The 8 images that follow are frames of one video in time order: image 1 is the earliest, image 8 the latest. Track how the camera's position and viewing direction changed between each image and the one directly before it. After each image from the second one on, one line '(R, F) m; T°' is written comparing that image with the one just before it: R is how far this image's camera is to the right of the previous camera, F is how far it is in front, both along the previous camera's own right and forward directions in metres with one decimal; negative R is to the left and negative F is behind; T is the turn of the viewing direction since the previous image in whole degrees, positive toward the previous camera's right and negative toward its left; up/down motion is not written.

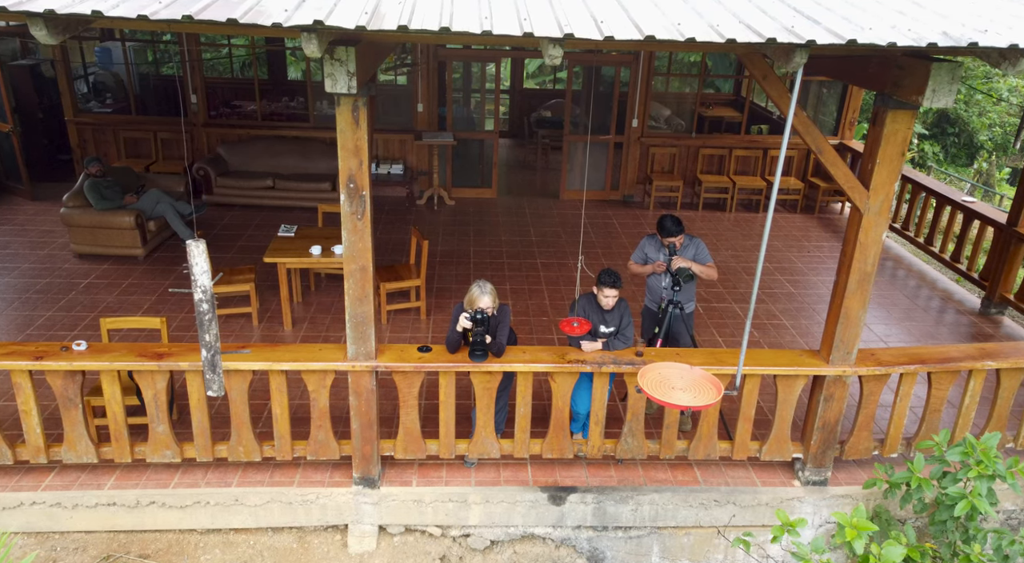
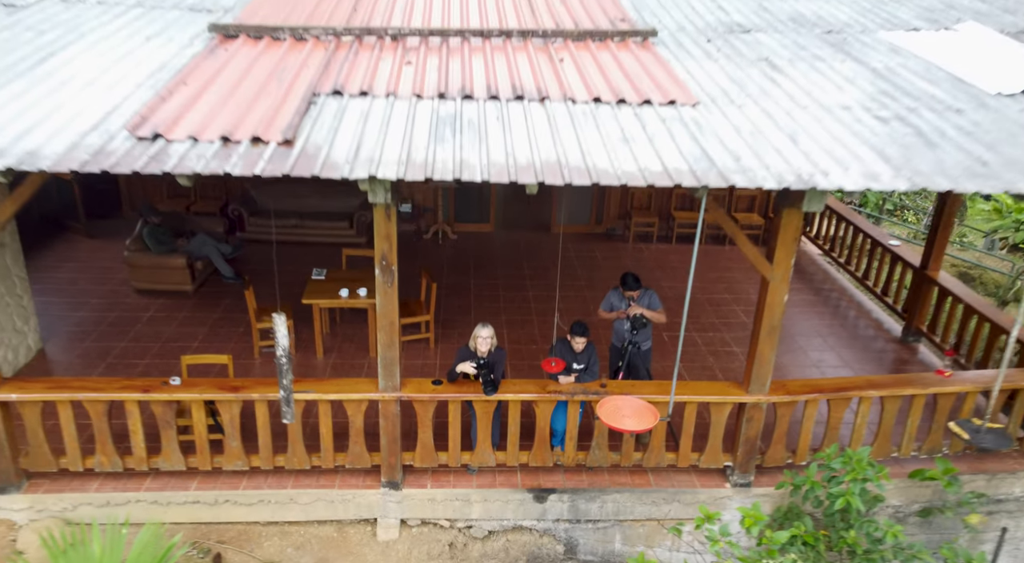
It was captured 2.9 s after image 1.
(0.0, -1.1) m; 0°
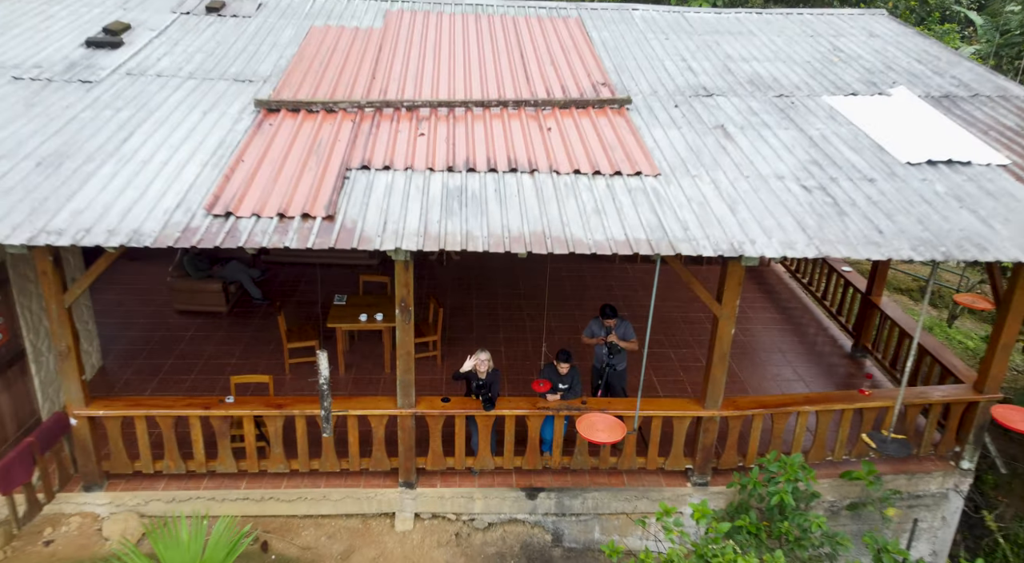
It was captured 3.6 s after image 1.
(0.0, -1.0) m; 0°
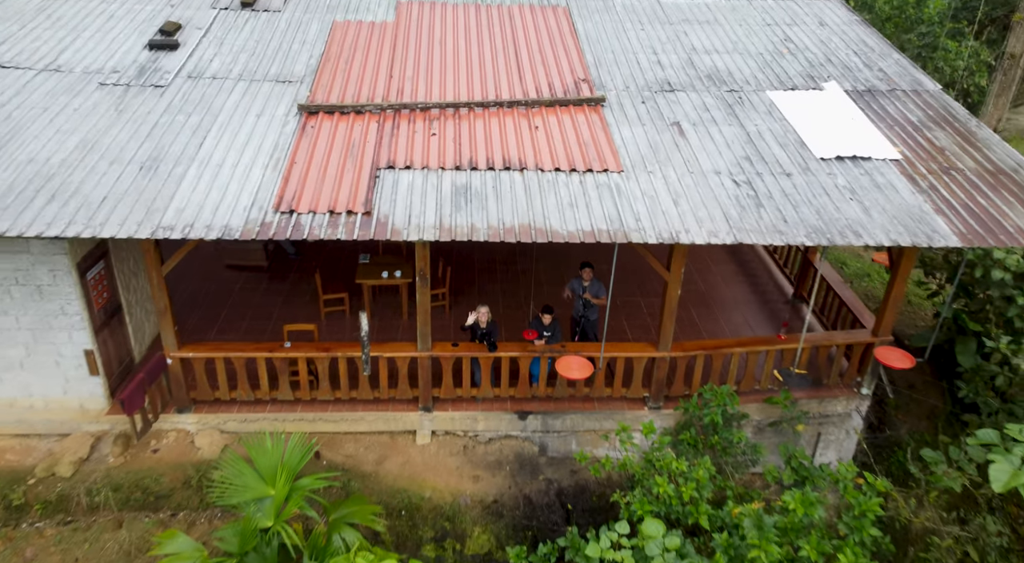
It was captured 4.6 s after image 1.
(+0.1, -1.5) m; 0°
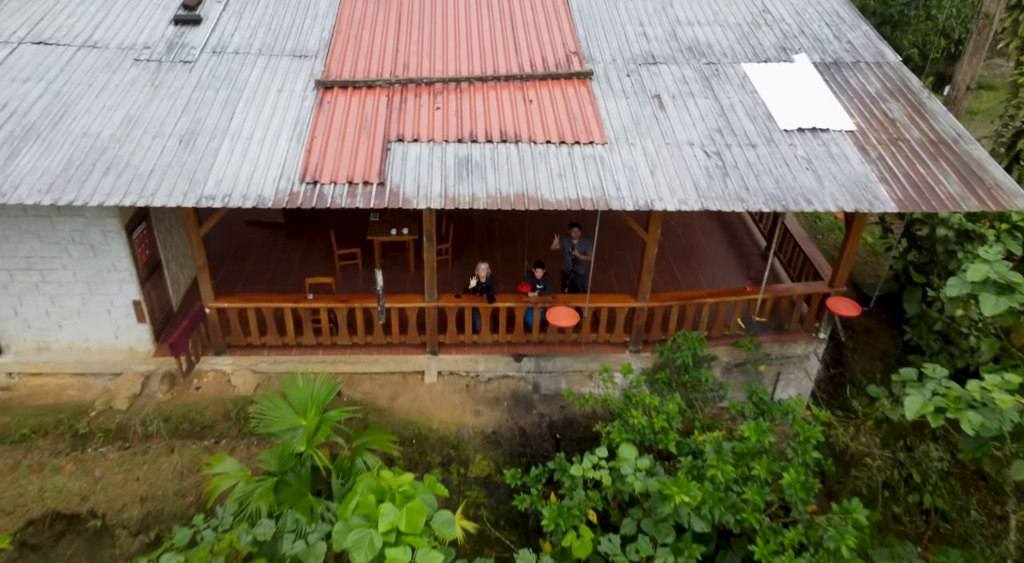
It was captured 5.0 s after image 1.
(0.0, -1.0) m; 0°
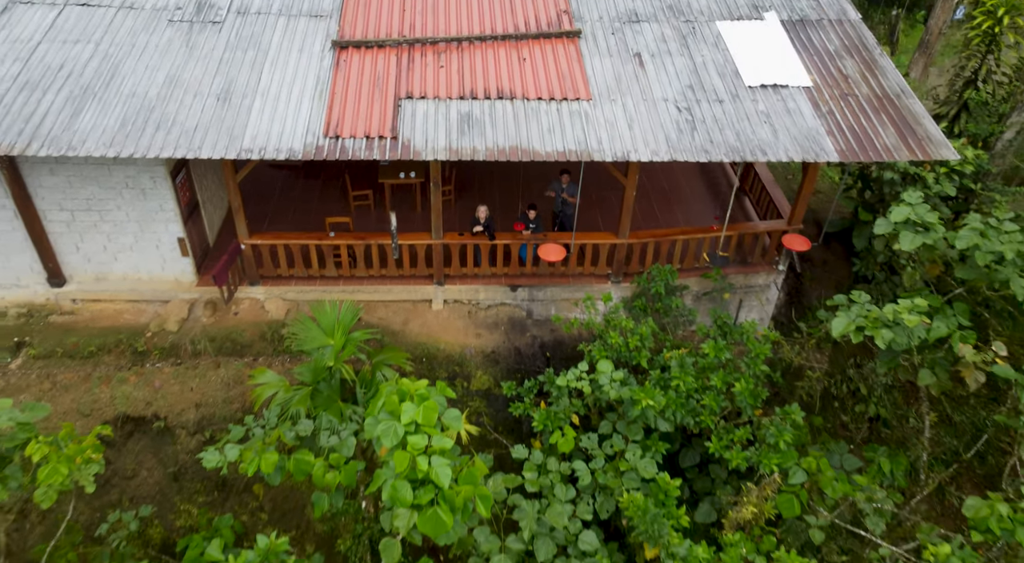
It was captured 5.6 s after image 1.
(0.0, -1.2) m; 0°
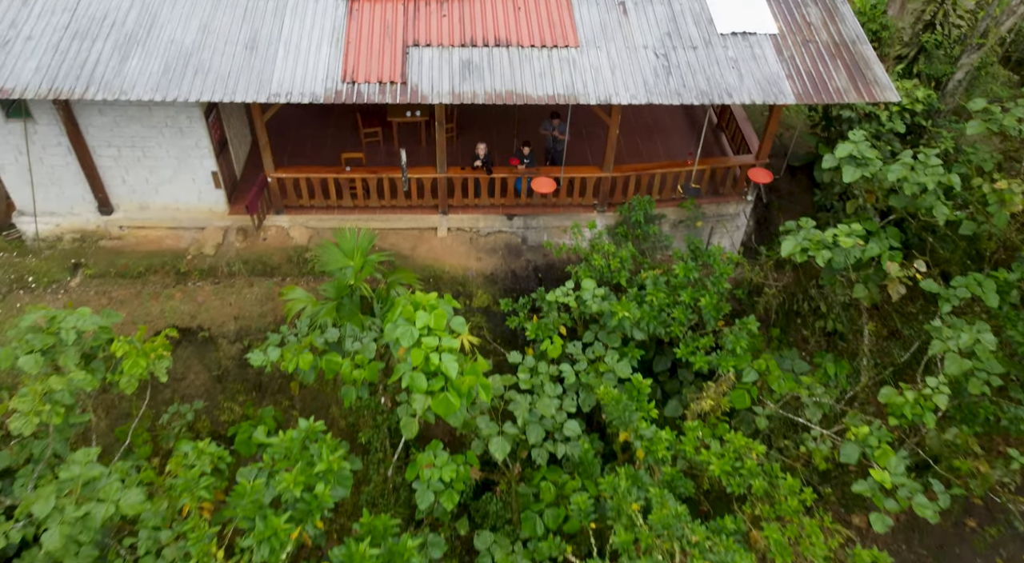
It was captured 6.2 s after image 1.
(0.0, -1.3) m; 0°
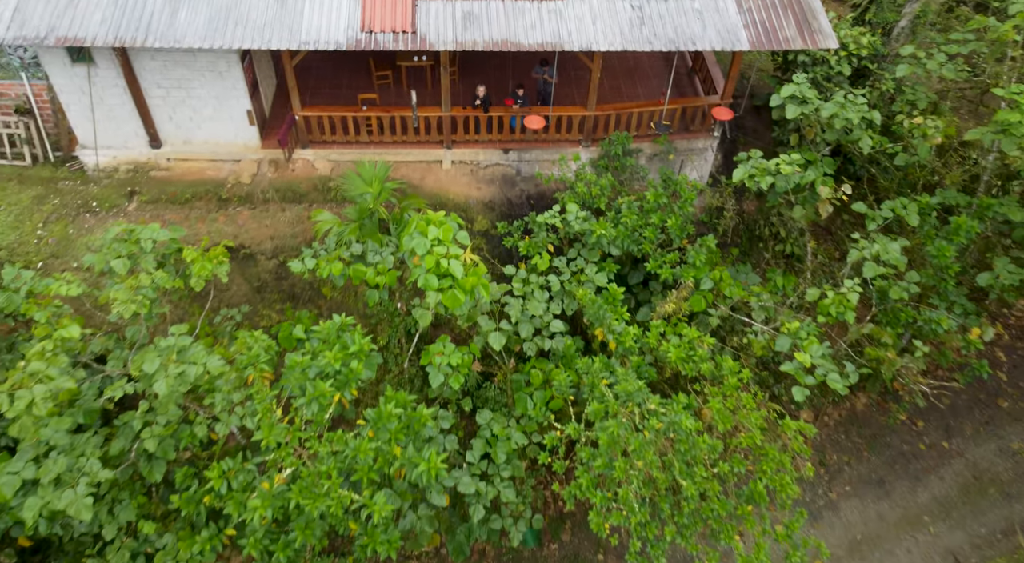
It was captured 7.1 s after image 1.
(+0.1, -1.8) m; 0°
